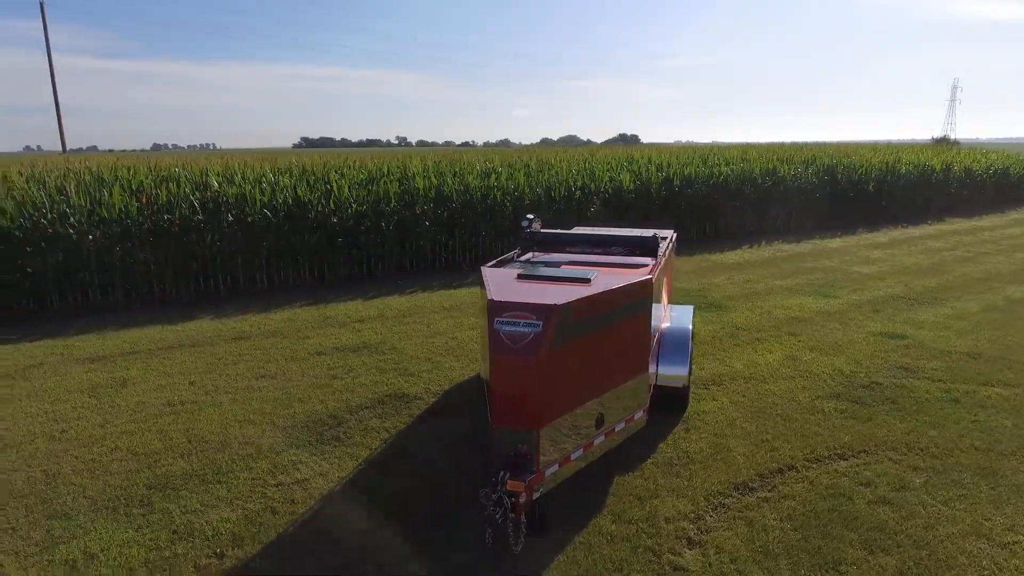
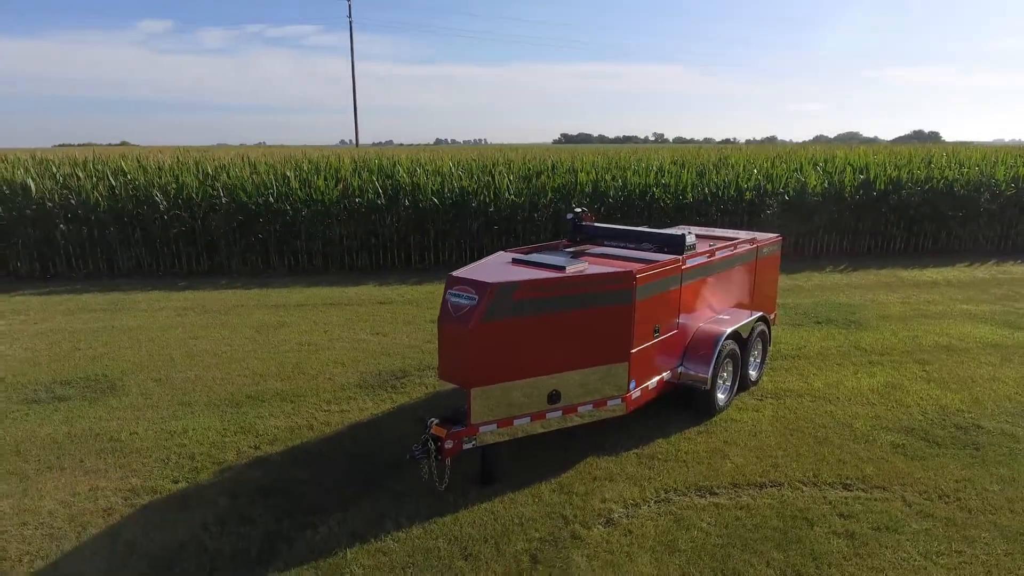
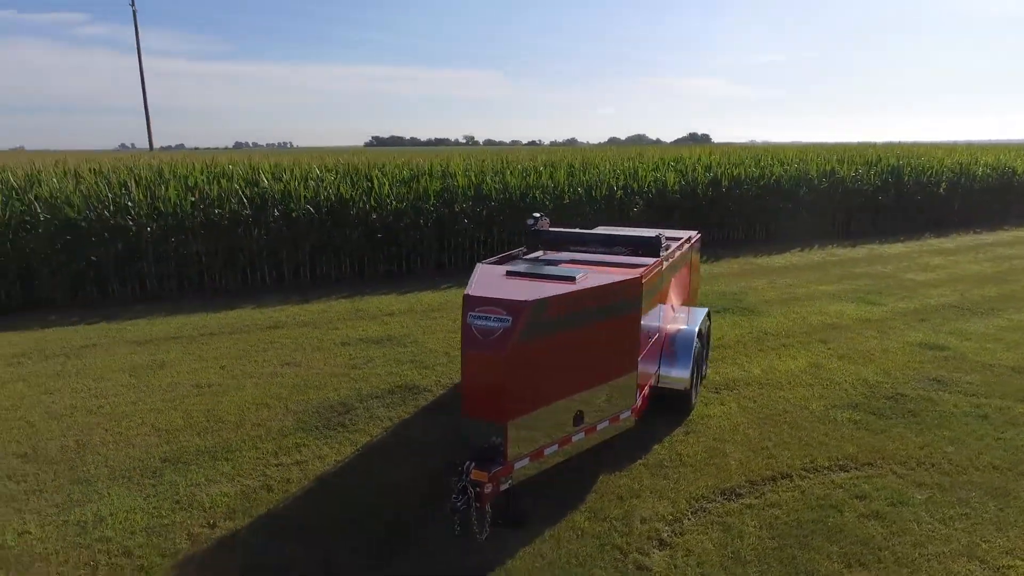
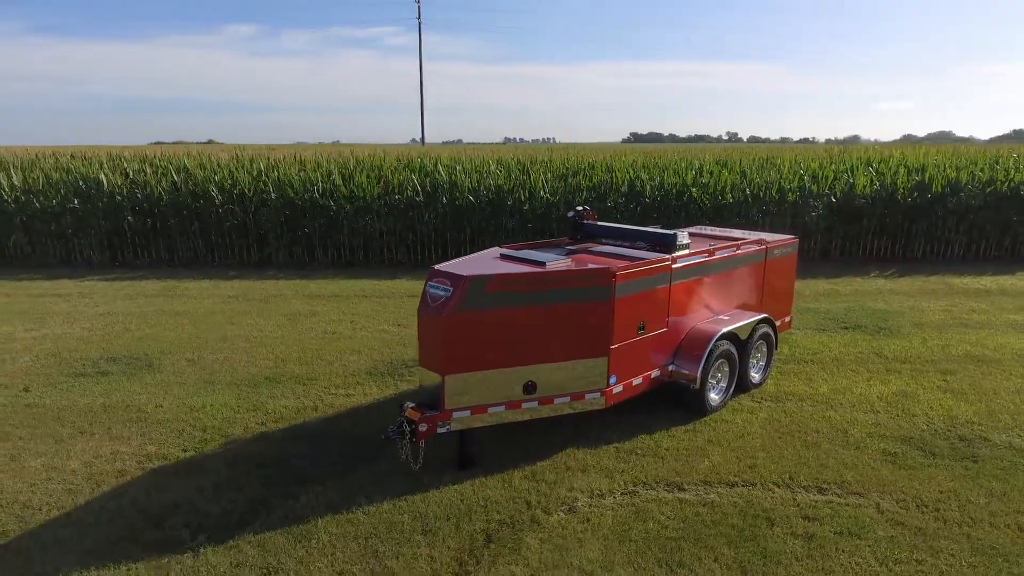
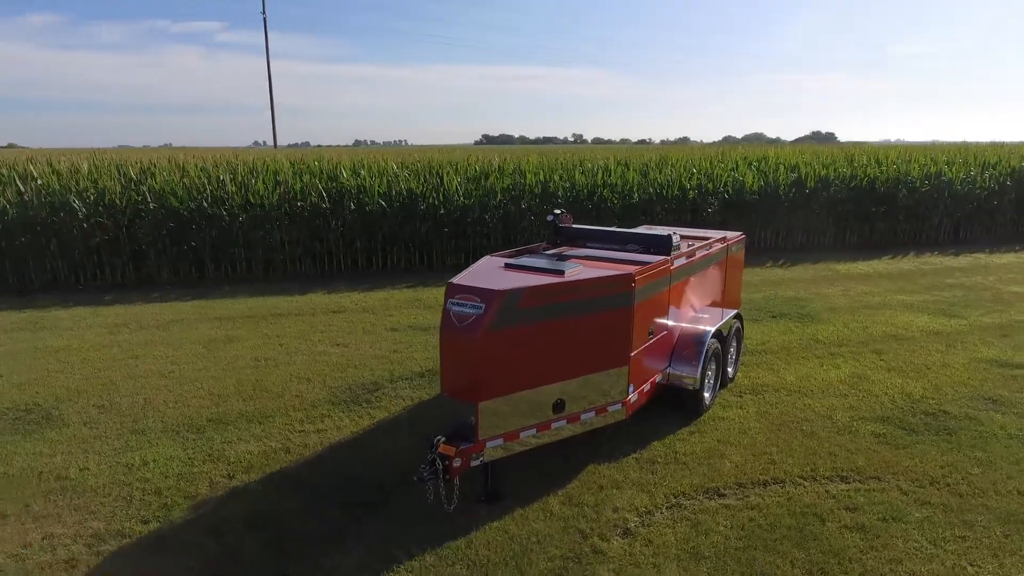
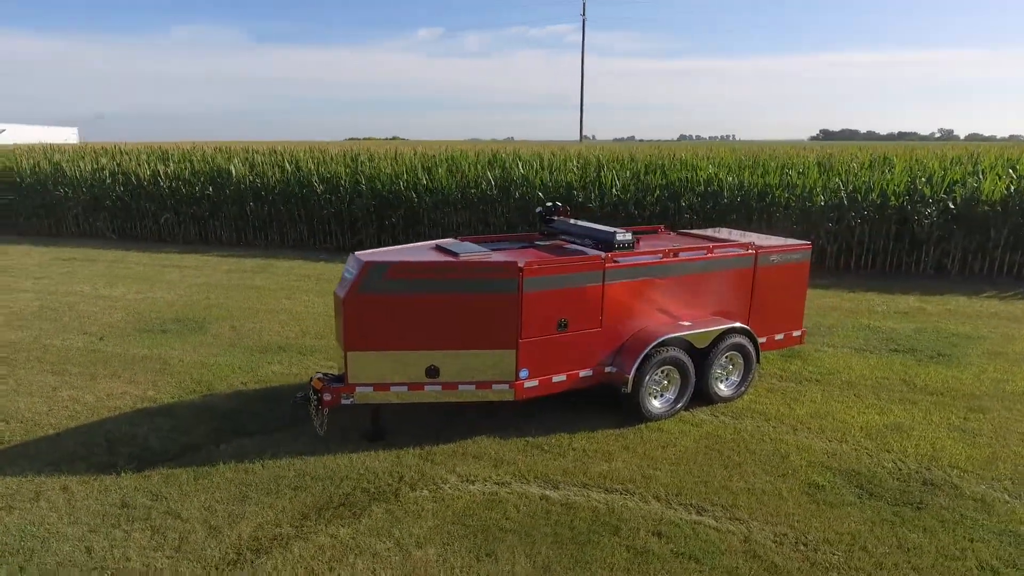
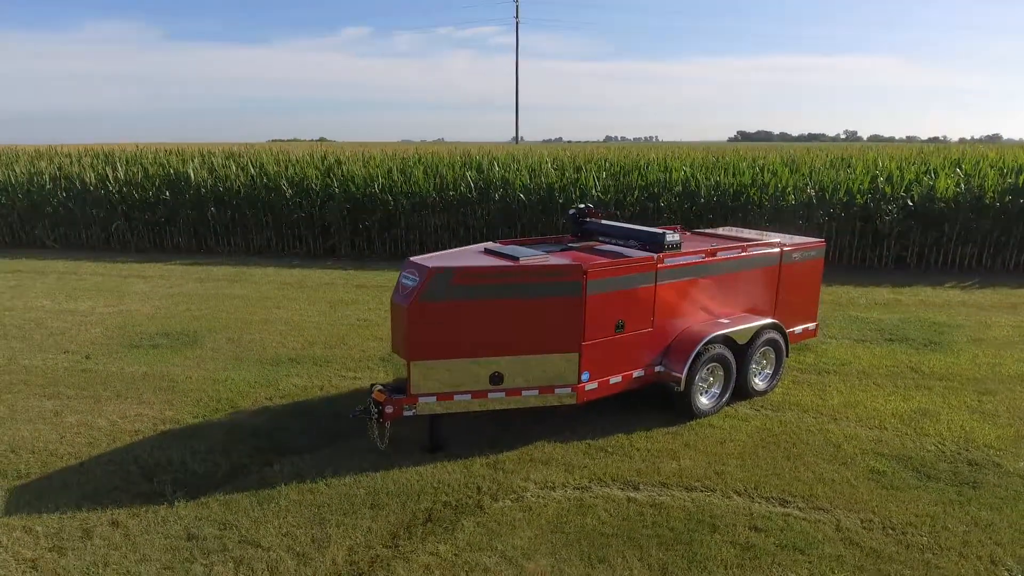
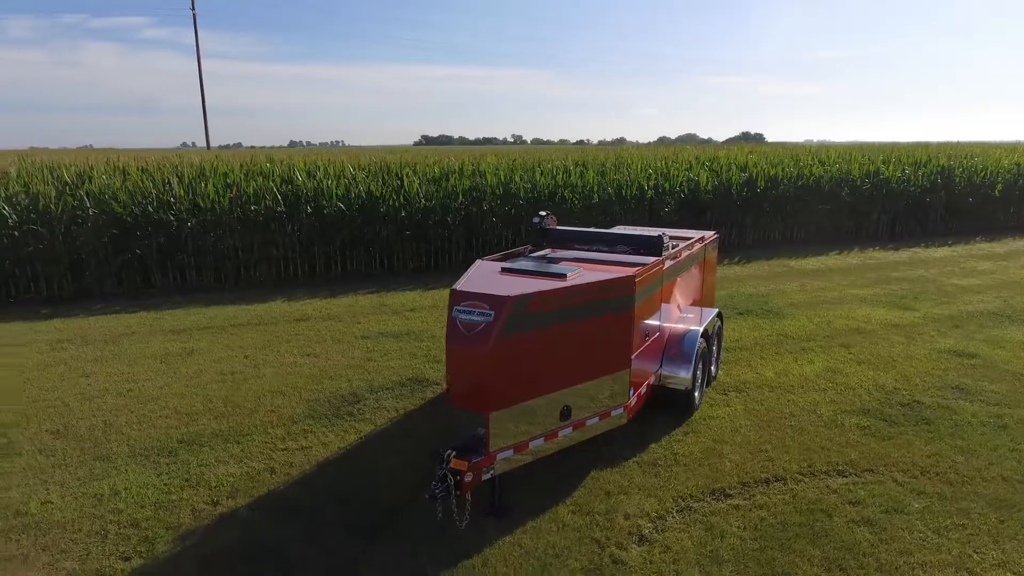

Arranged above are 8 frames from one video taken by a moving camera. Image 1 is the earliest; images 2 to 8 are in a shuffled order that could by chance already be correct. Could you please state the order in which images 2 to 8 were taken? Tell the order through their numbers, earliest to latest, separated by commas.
3, 8, 5, 2, 4, 7, 6
